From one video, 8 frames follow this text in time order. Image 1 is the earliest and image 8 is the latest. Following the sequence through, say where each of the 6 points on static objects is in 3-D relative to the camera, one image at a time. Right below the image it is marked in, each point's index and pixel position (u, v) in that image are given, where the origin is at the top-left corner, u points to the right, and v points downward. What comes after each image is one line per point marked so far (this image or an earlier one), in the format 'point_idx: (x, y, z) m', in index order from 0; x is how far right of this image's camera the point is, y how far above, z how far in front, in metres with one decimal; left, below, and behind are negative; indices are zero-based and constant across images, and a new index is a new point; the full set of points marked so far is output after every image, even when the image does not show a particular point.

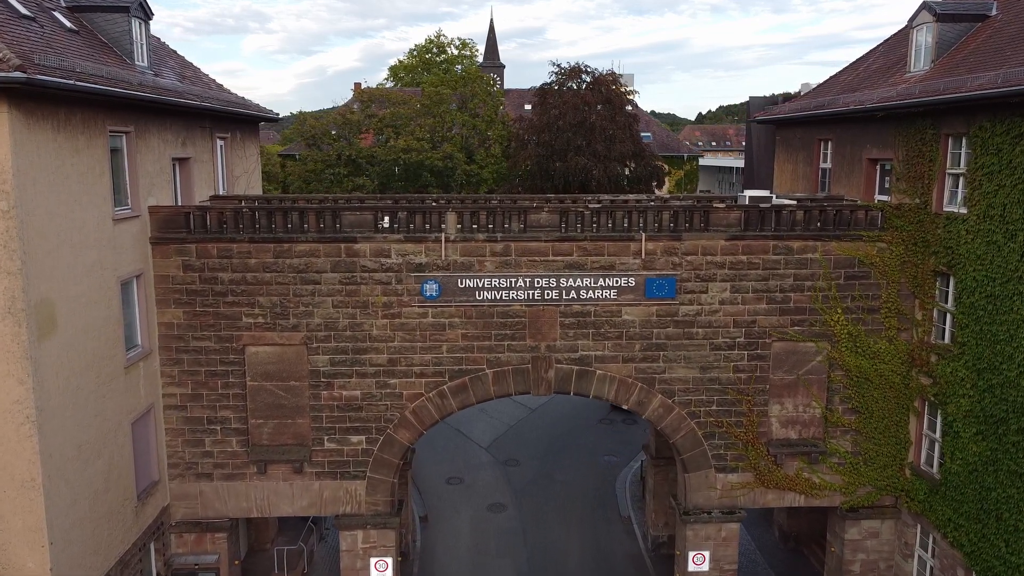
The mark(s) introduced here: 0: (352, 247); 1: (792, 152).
0: (-1.5, +0.4, +12.1) m
1: (+3.9, +1.9, +17.6) m
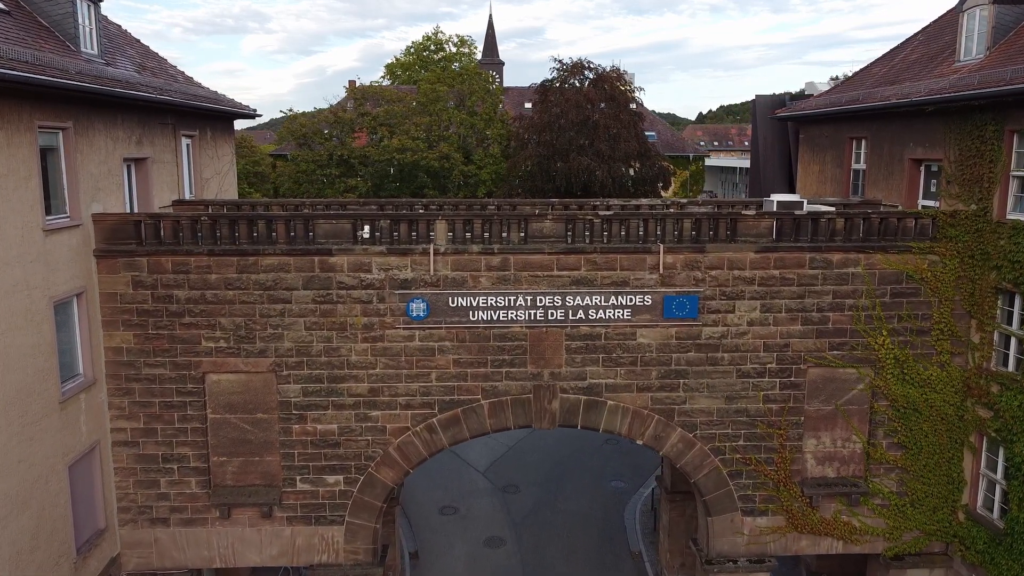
0: (-1.6, +0.2, +10.6) m
1: (+3.9, +1.8, +16.1) m
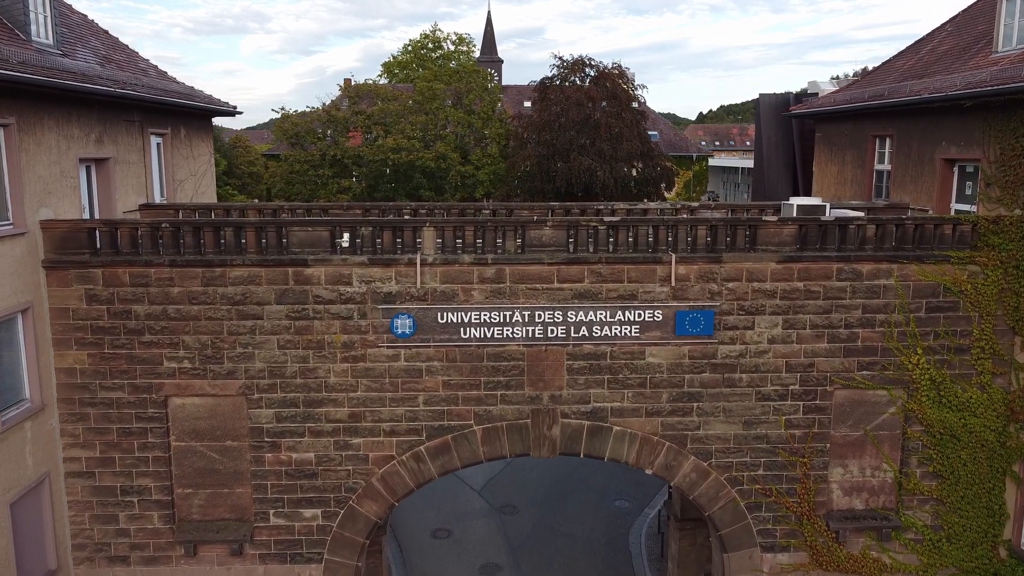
0: (-1.6, +0.1, +9.5) m
1: (+3.9, +1.6, +15.0) m
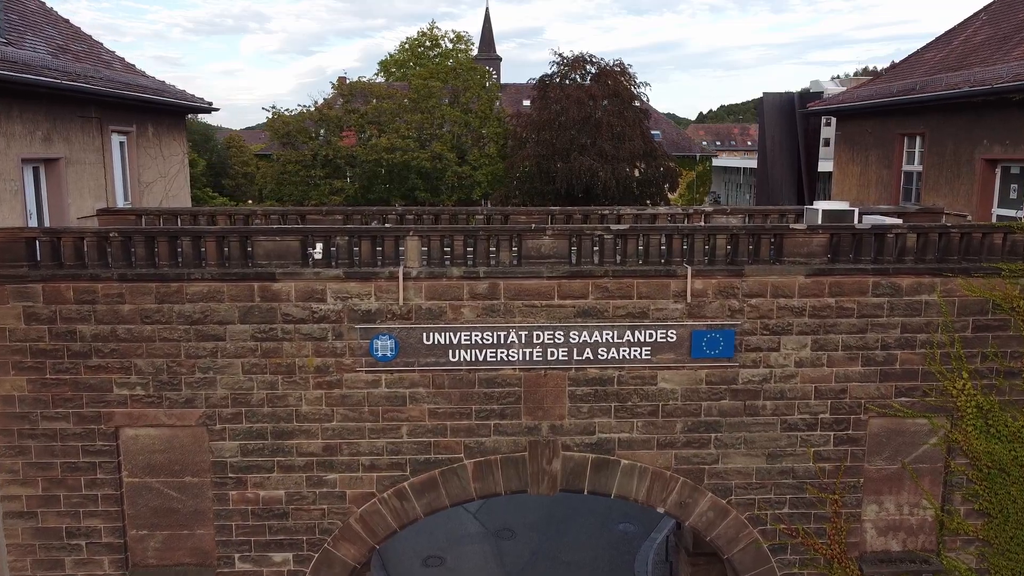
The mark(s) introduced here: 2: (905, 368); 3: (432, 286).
0: (-1.6, 0.0, +8.4) m
1: (+3.9, +1.5, +13.9) m
2: (+2.8, -0.6, +8.9) m
3: (-0.5, 0.0, +8.5) m
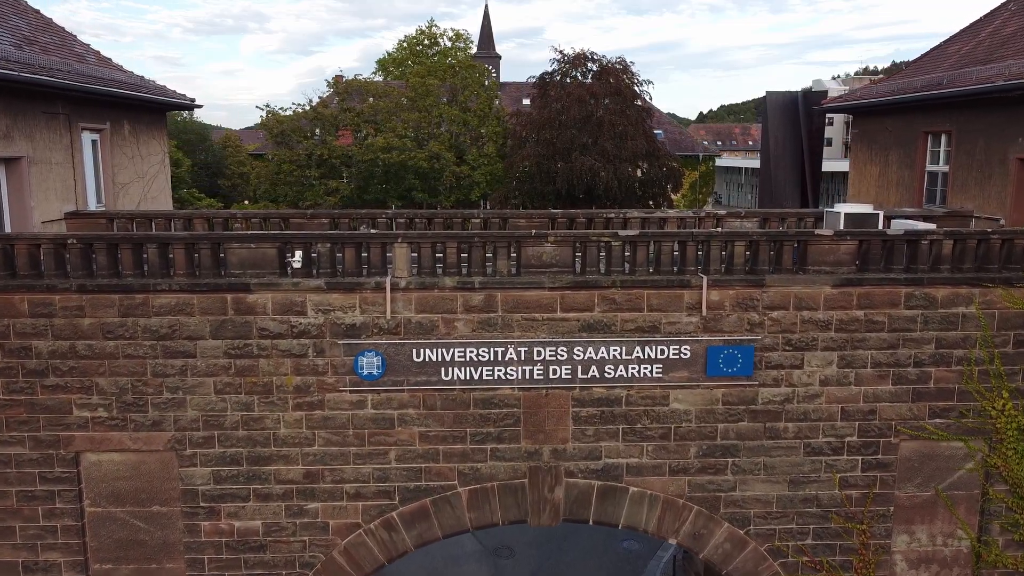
0: (-1.6, -0.1, +7.7) m
1: (+3.9, +1.5, +13.1) m
2: (+2.8, -0.6, +8.1) m
3: (-0.6, -0.1, +7.7) m
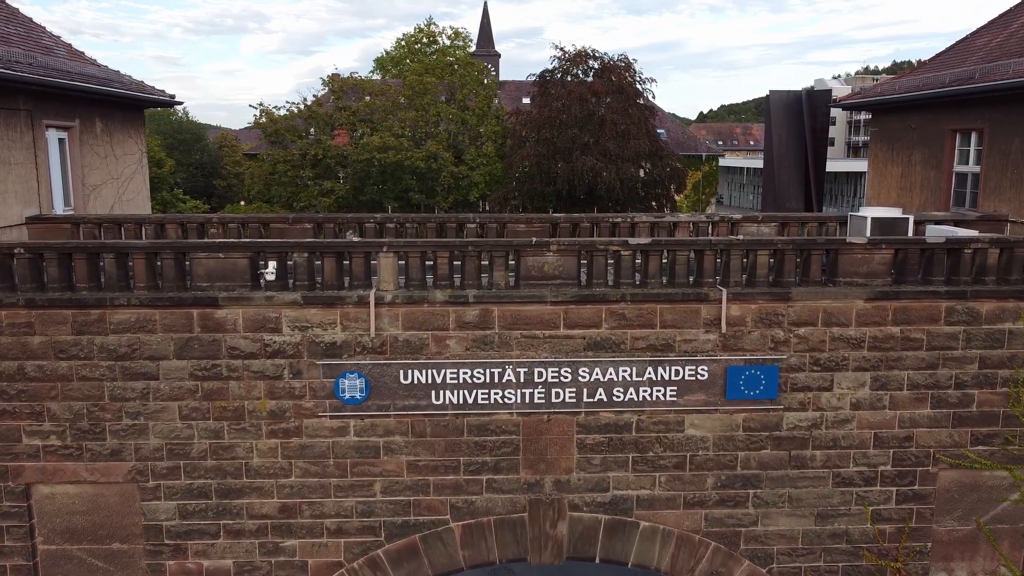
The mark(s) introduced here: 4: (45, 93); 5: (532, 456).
0: (-1.6, -0.1, +6.9) m
1: (+3.8, +1.4, +12.4) m
2: (+2.8, -0.7, +7.3) m
3: (-0.6, -0.1, +6.9) m
4: (-3.7, +1.5, +9.9) m
5: (+0.1, -1.0, +7.2) m
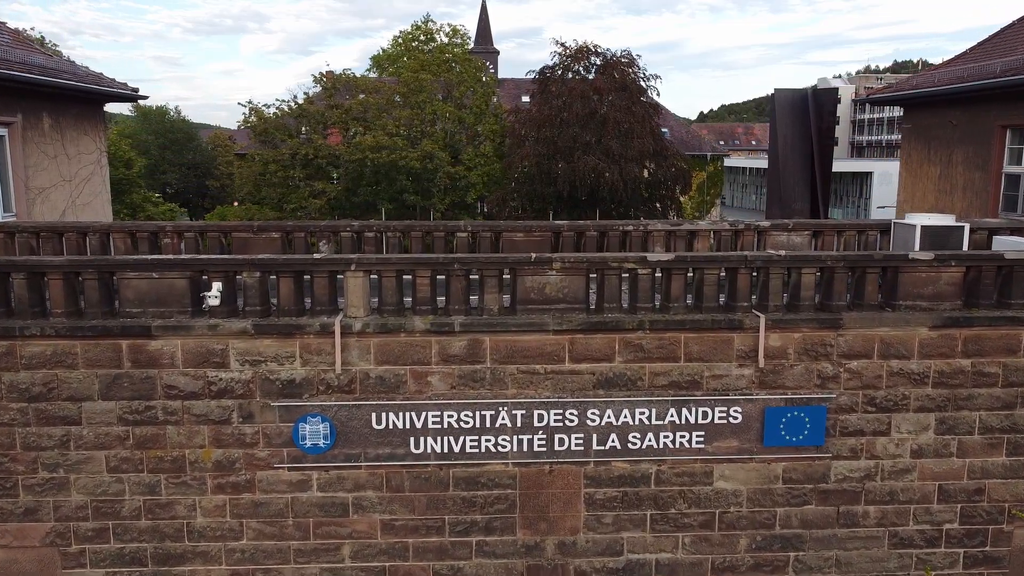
0: (-1.7, -0.3, +5.7) m
1: (+3.8, +1.3, +11.2) m
2: (+2.7, -0.8, +6.2) m
3: (-0.6, -0.3, +5.7) m
4: (-3.7, +1.4, +8.7) m
5: (+0.1, -1.1, +6.0) m
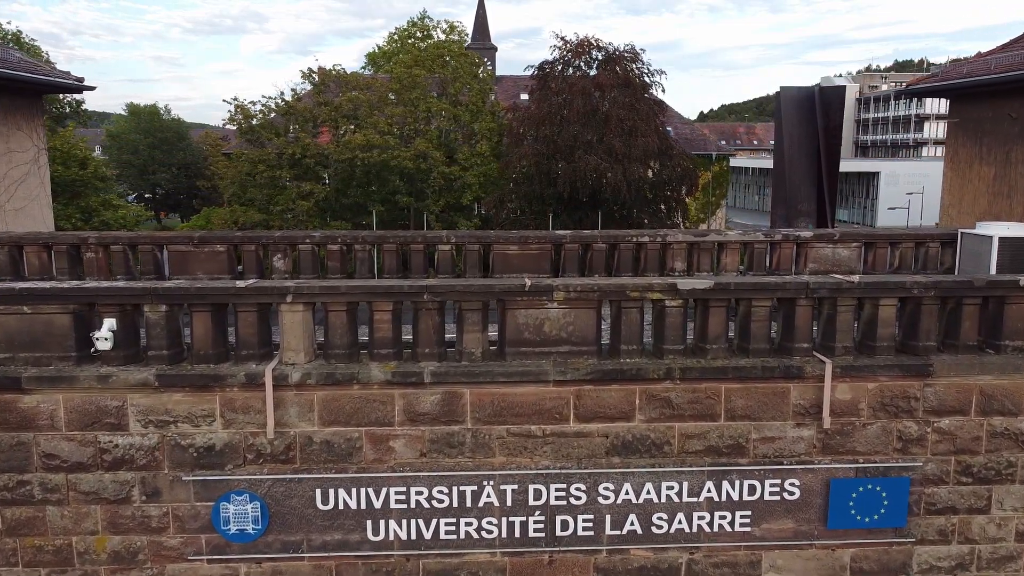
0: (-1.7, -0.4, +4.3) m
1: (+3.8, +1.1, +9.8) m
2: (+2.7, -1.0, +4.8) m
3: (-0.6, -0.4, +4.3) m
4: (-3.7, +1.3, +7.3) m
5: (0.0, -1.2, +4.6) m
